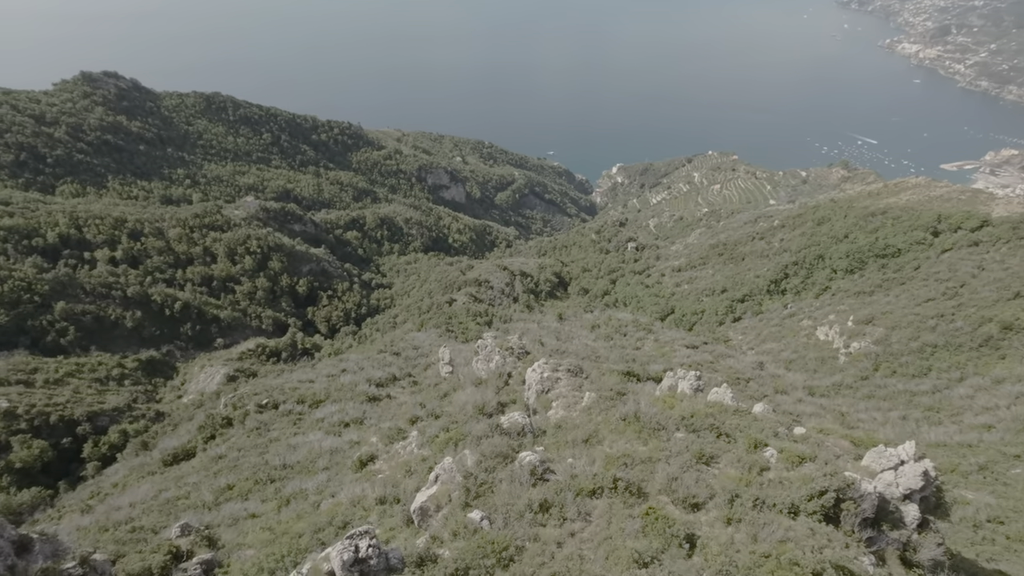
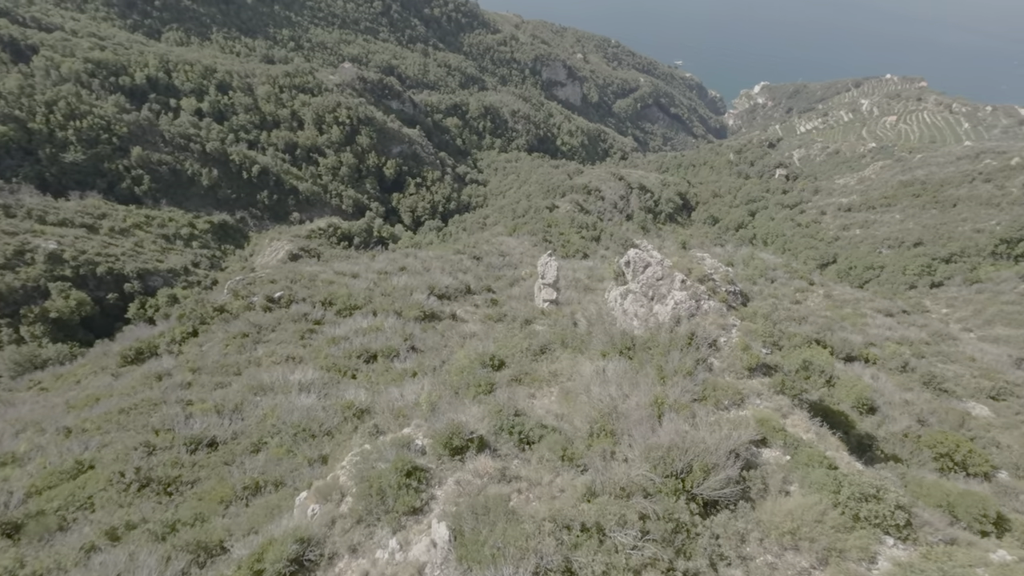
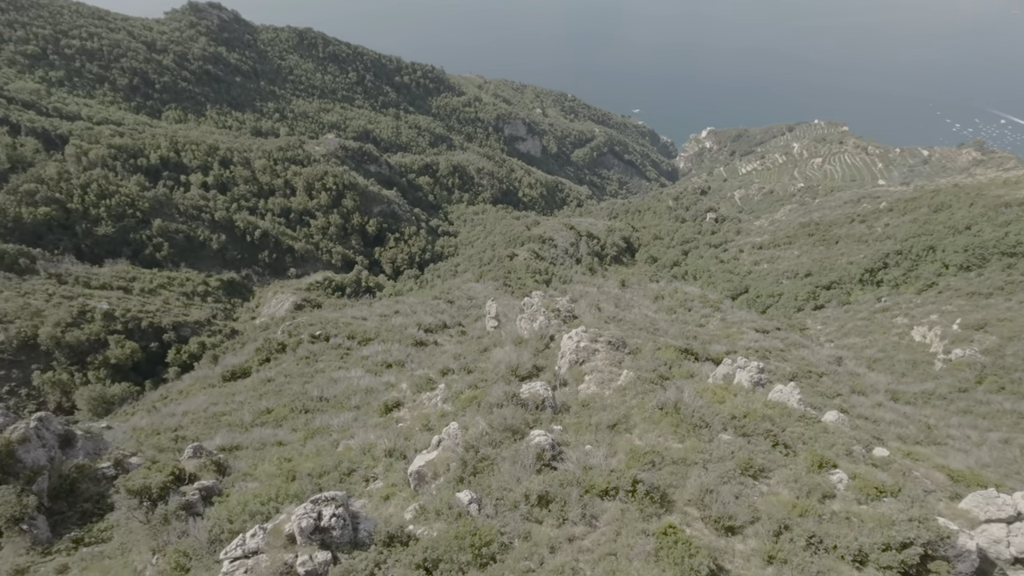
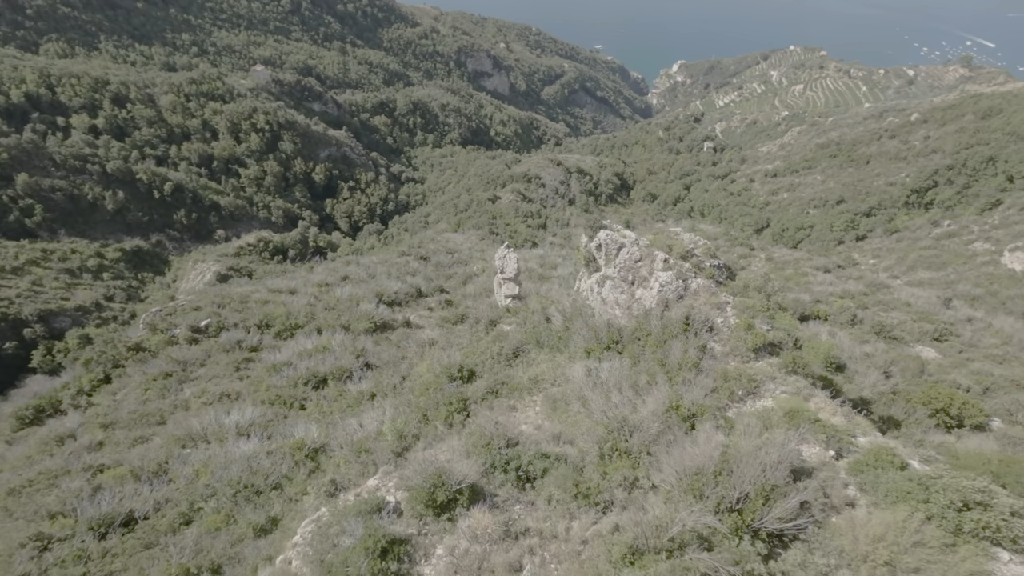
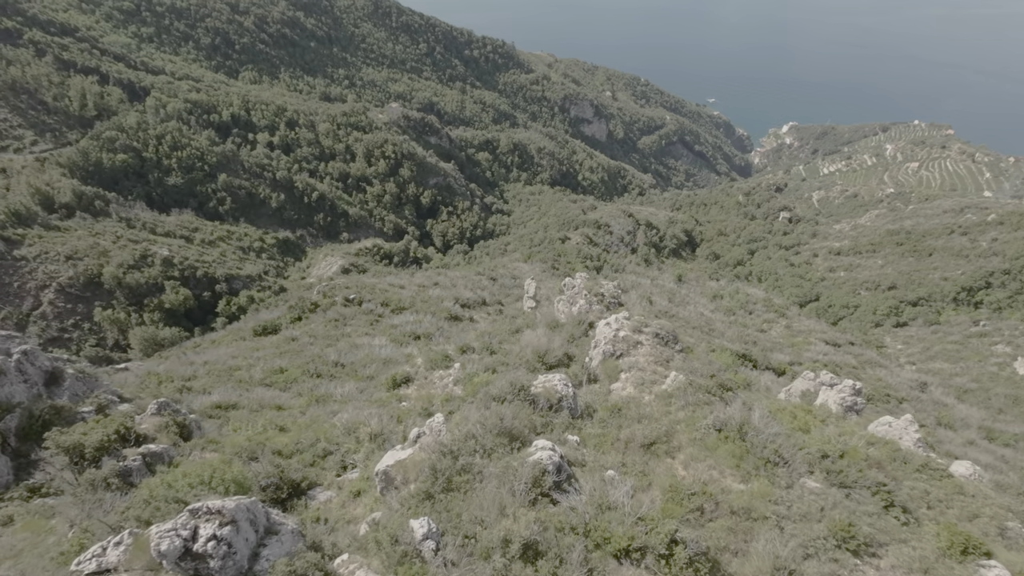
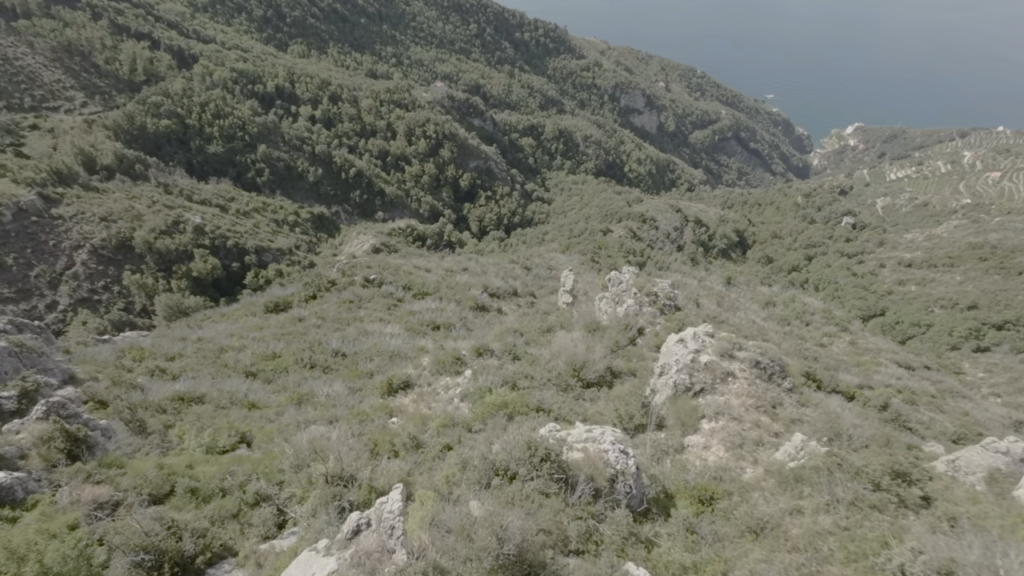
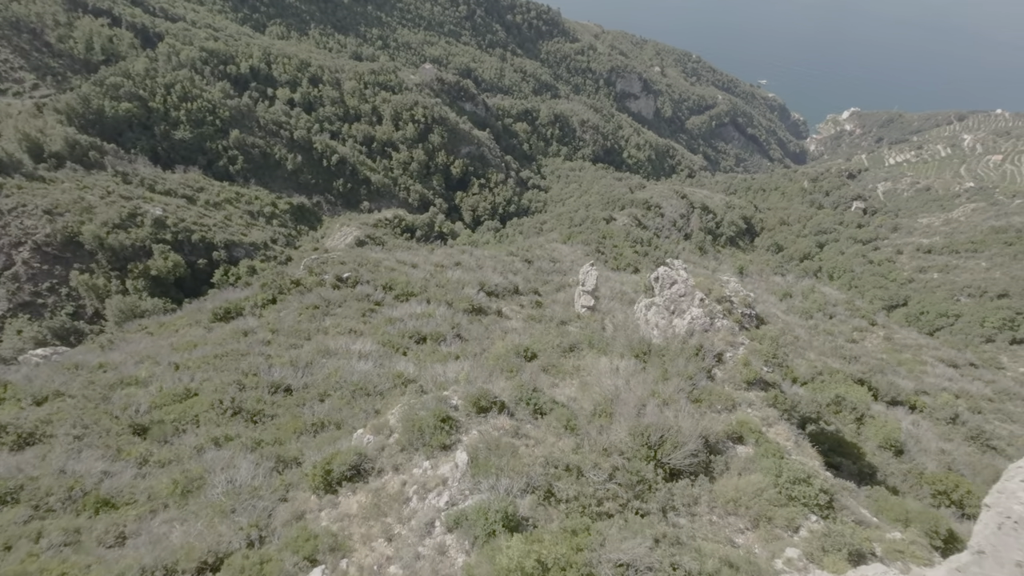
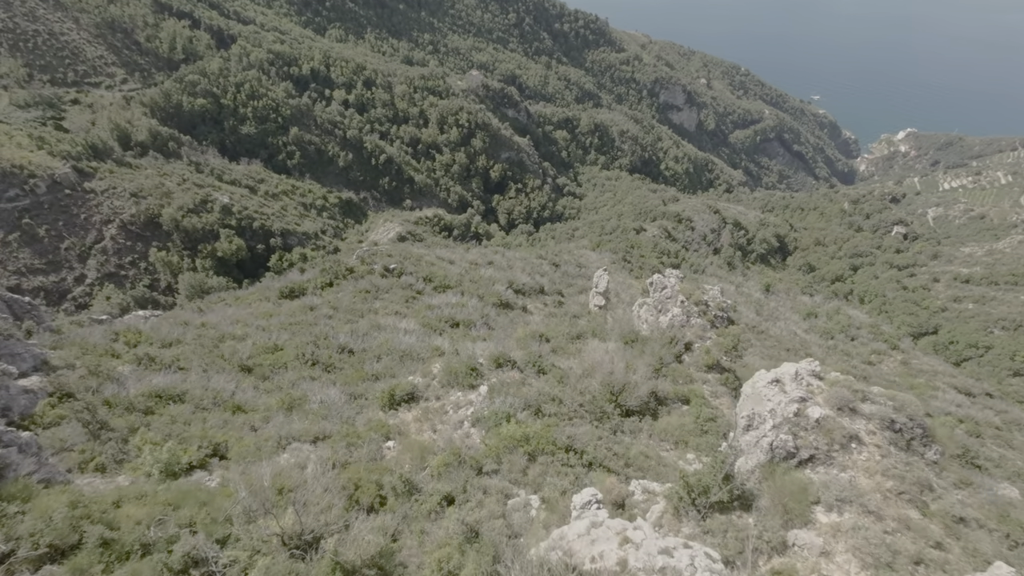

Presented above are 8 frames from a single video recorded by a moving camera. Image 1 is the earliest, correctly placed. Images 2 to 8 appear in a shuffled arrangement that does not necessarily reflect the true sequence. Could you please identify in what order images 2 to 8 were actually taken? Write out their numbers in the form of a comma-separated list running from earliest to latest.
3, 5, 6, 8, 7, 2, 4
